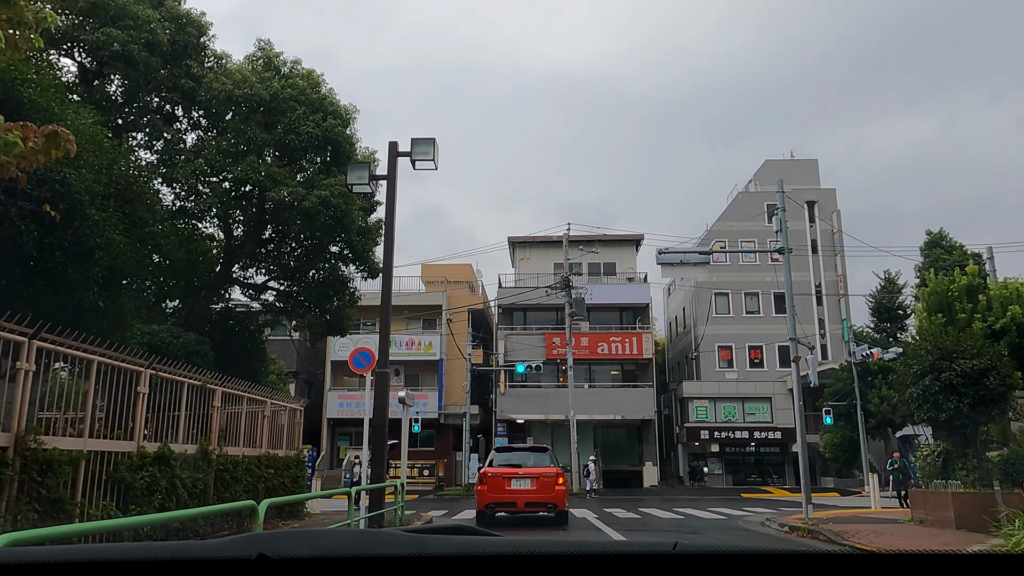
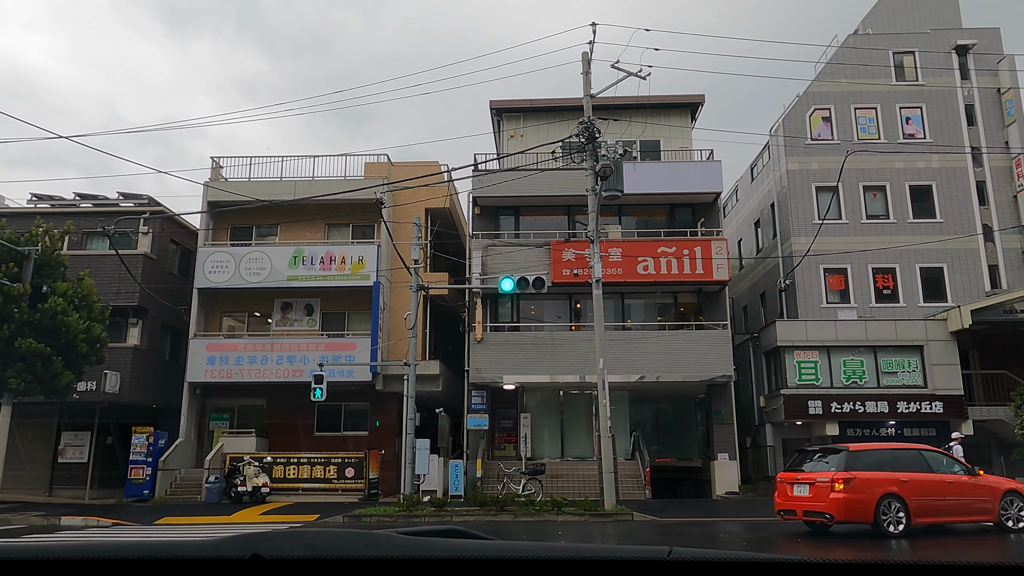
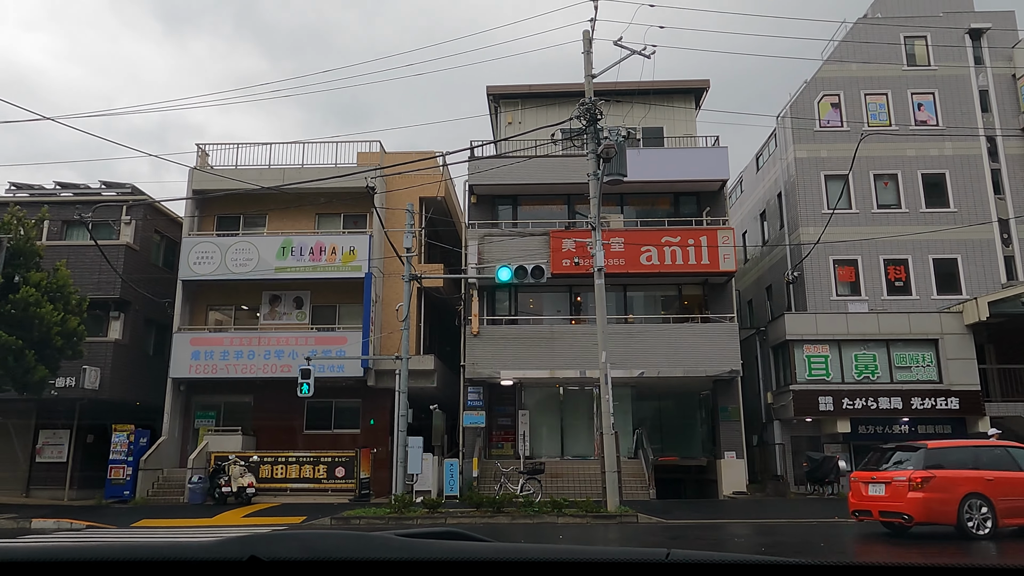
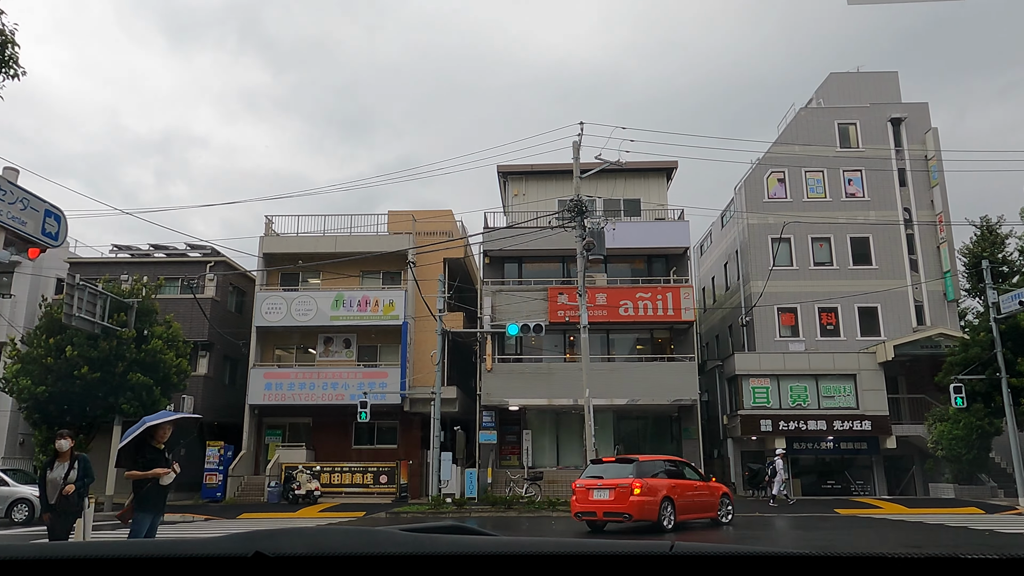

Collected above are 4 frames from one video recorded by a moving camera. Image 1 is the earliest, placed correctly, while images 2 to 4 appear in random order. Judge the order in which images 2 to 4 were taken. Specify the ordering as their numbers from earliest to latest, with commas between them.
4, 2, 3
